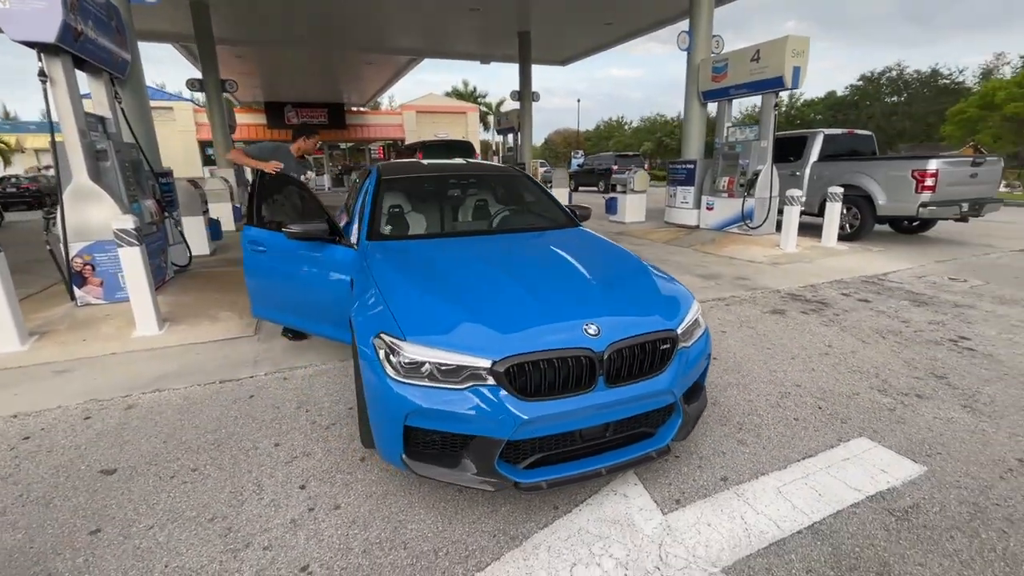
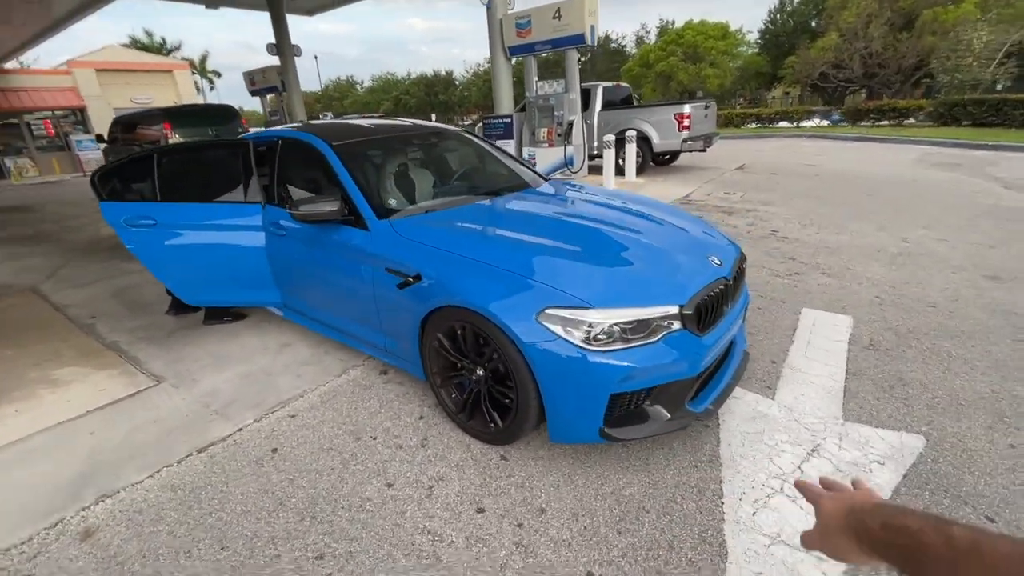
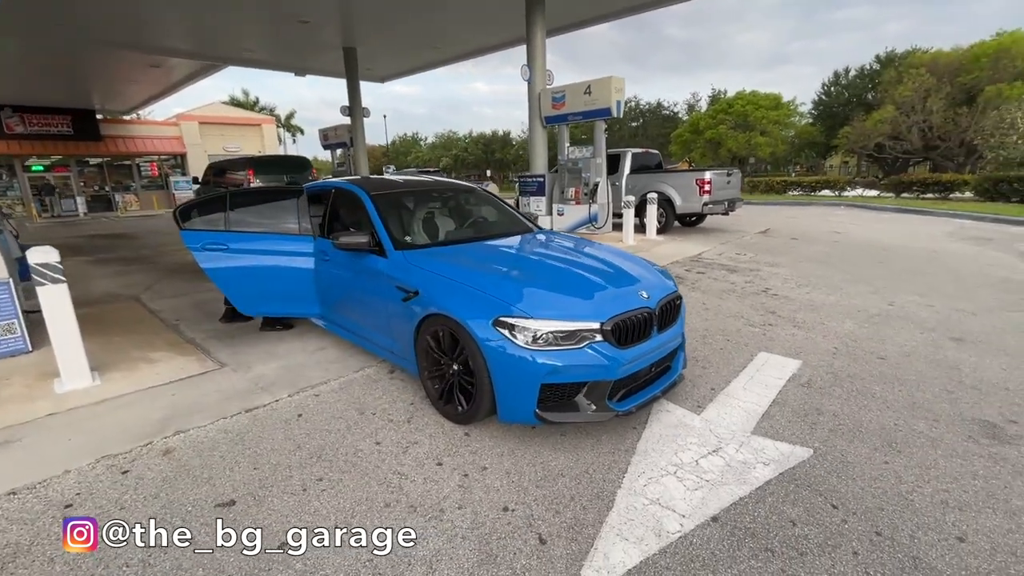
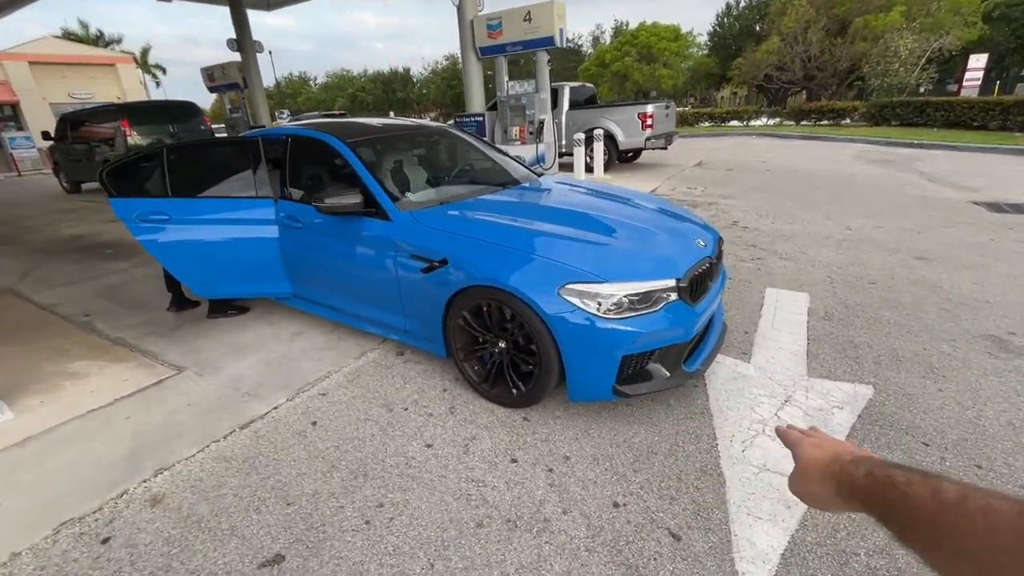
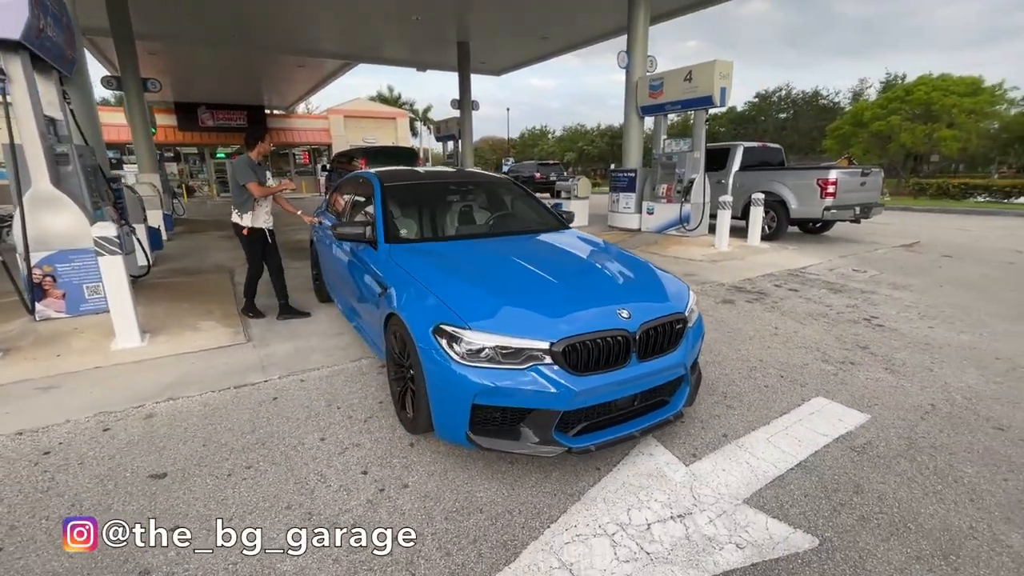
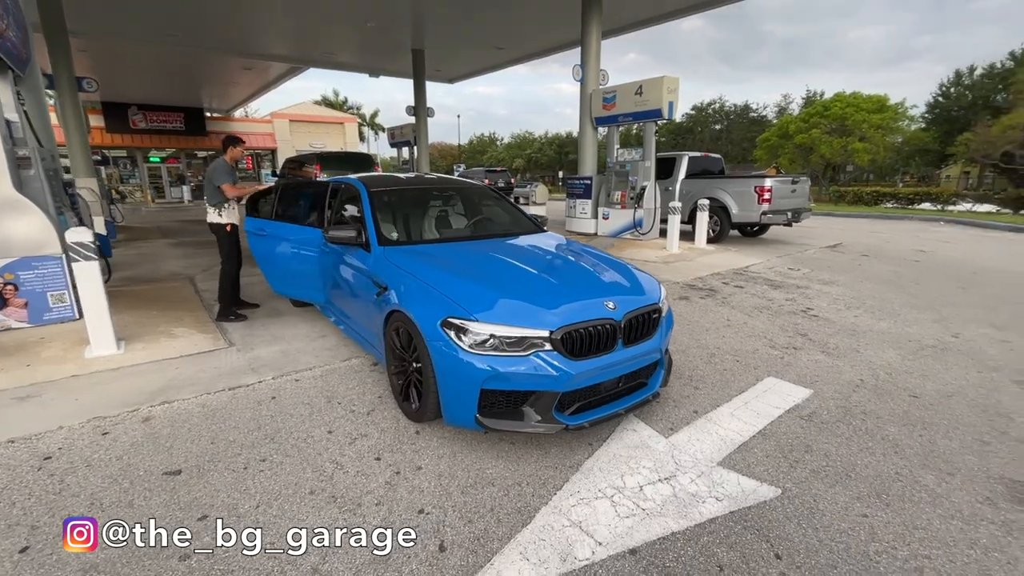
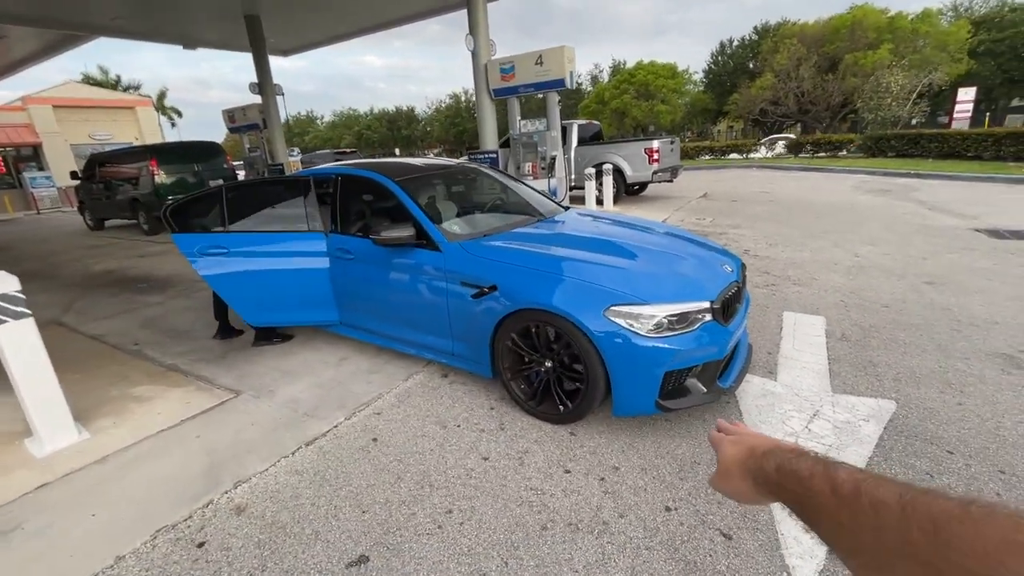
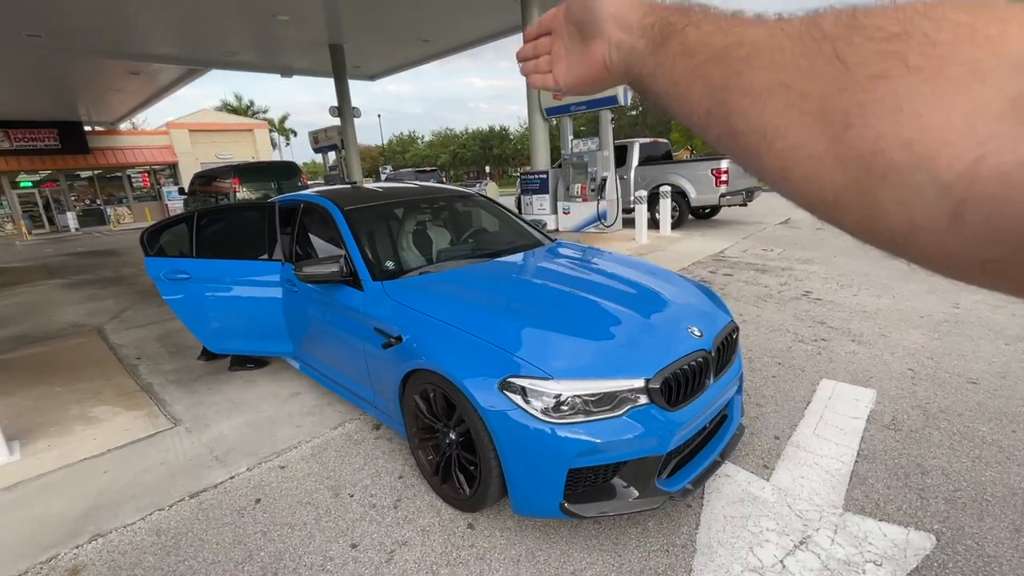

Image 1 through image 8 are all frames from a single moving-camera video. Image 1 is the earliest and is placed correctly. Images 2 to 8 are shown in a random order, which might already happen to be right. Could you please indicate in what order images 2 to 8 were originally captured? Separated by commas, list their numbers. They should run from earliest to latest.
5, 6, 3, 7, 4, 2, 8
